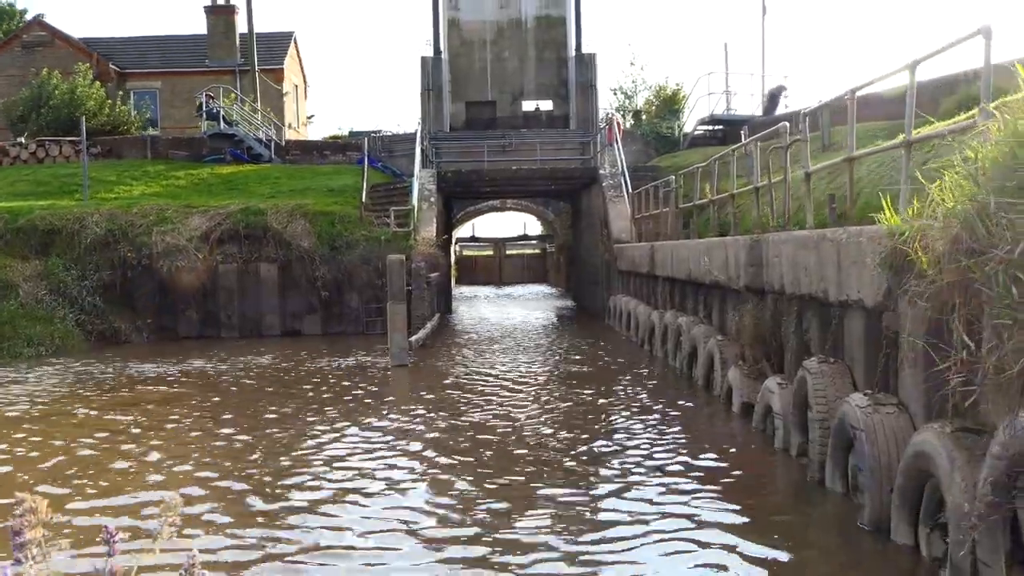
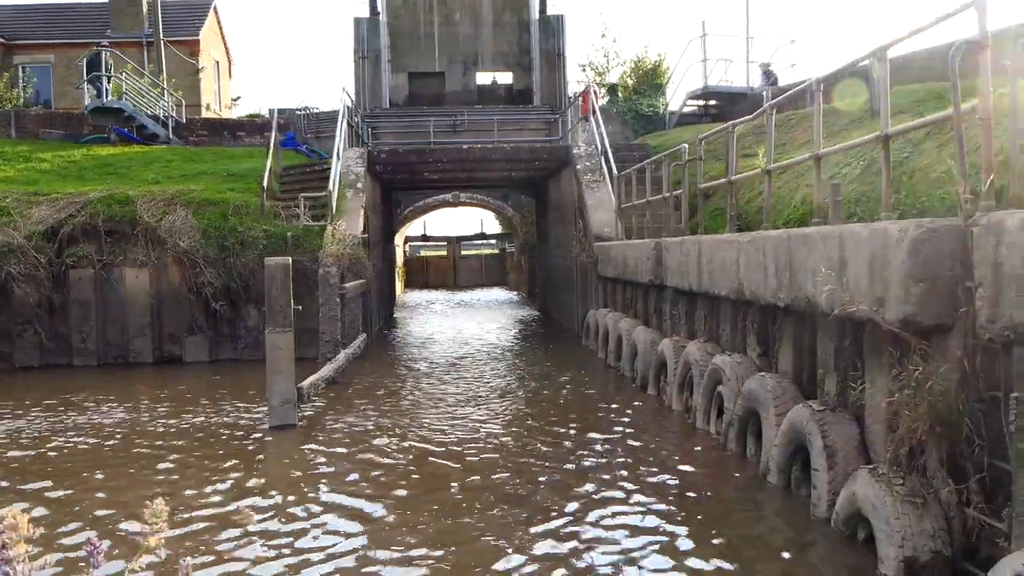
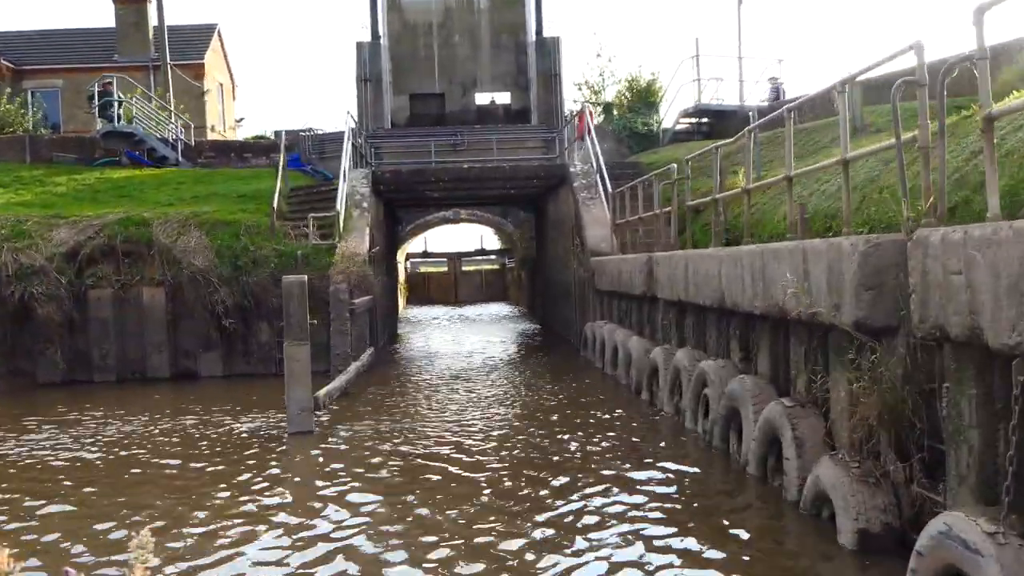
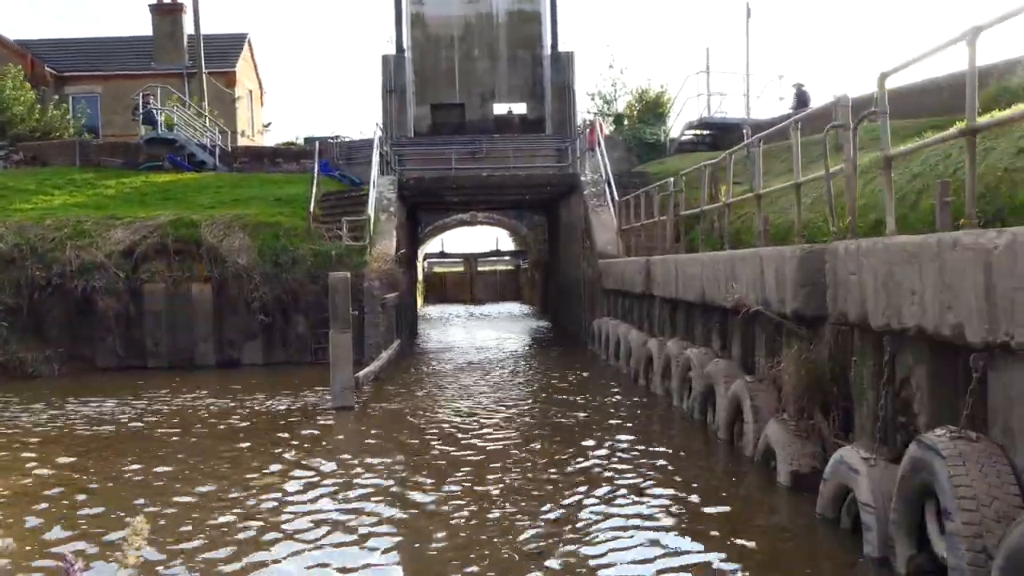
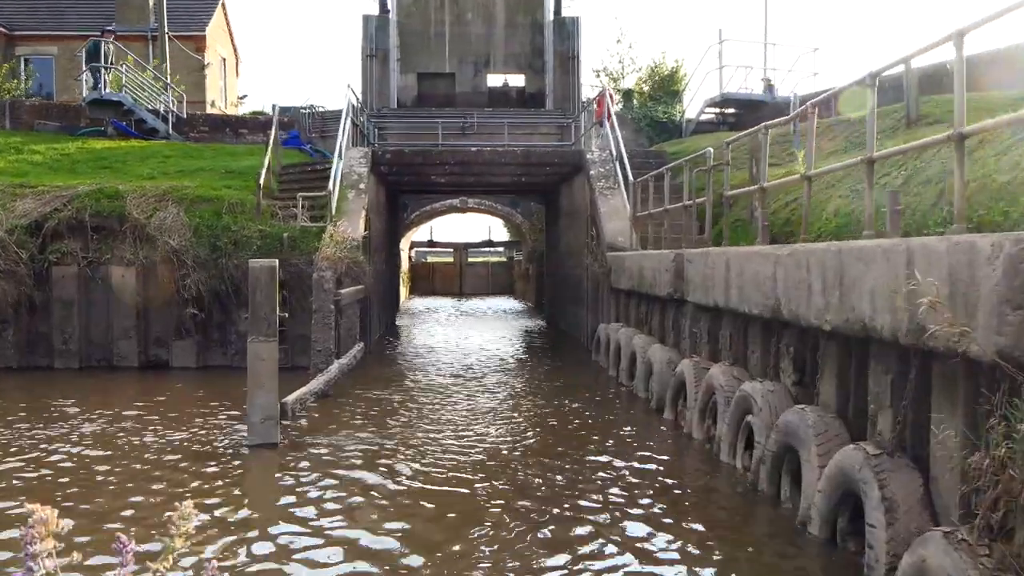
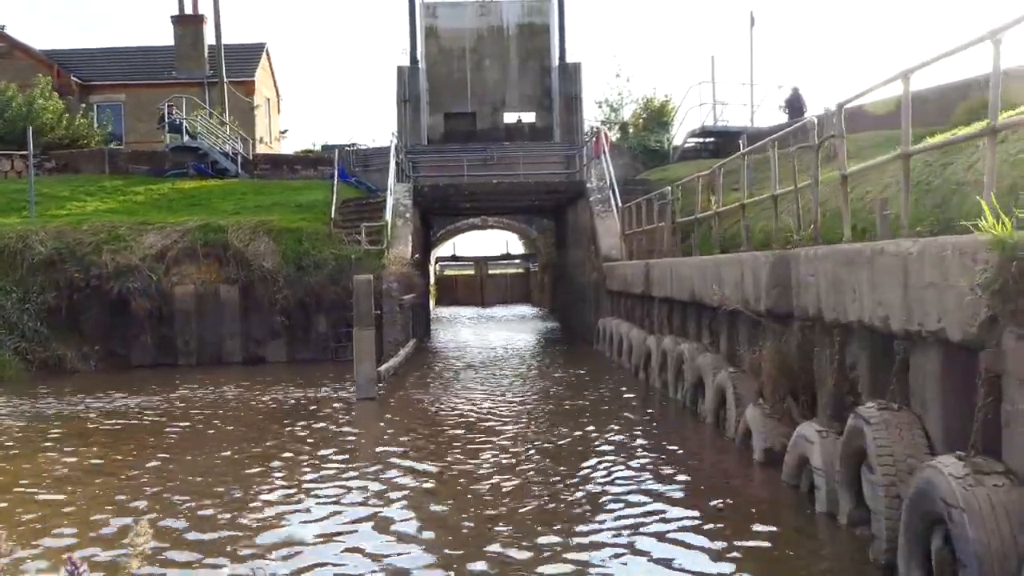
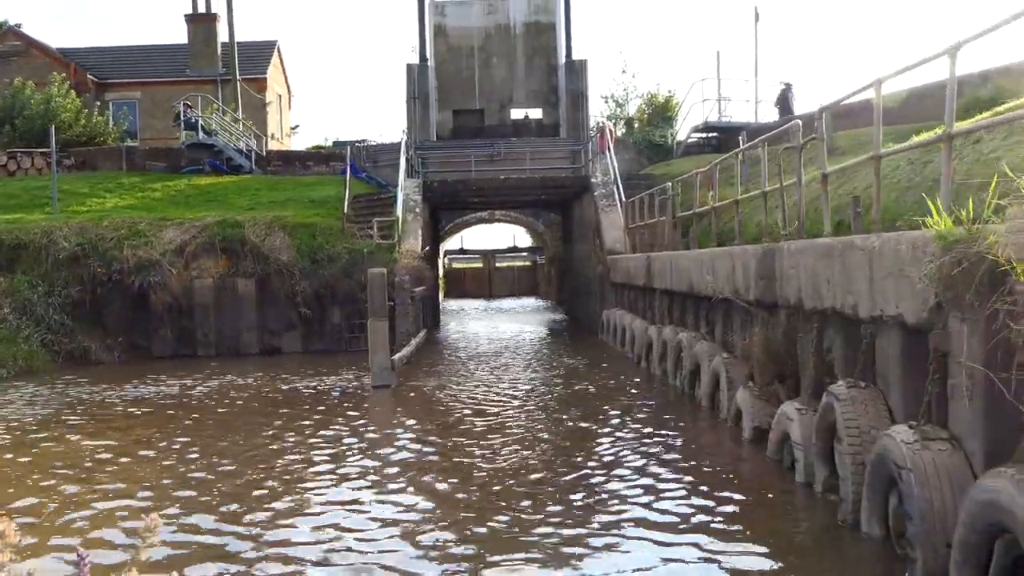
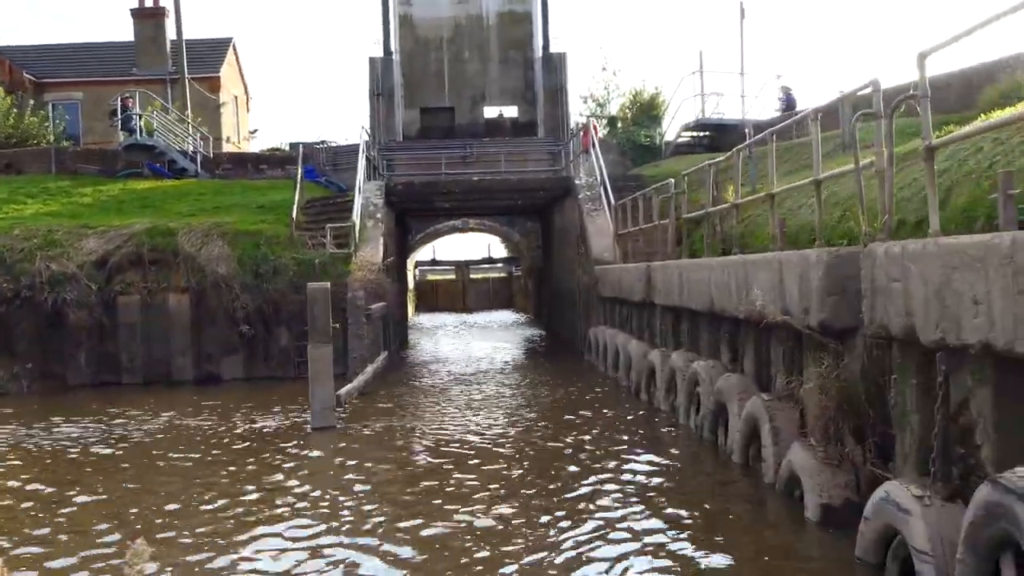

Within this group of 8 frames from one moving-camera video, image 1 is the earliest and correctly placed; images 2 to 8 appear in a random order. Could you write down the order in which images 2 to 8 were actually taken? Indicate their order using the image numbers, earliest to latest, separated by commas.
7, 6, 4, 8, 3, 2, 5
